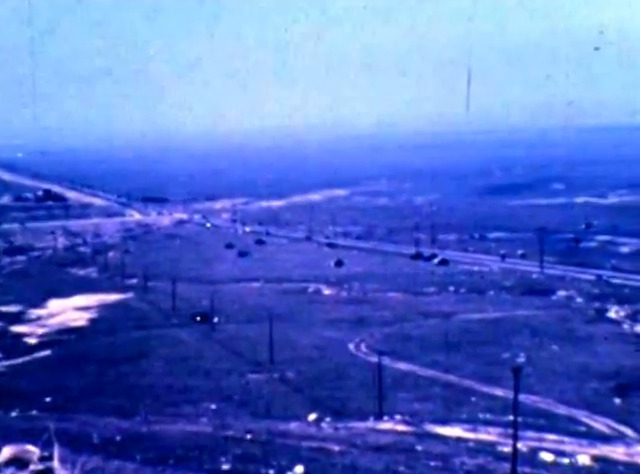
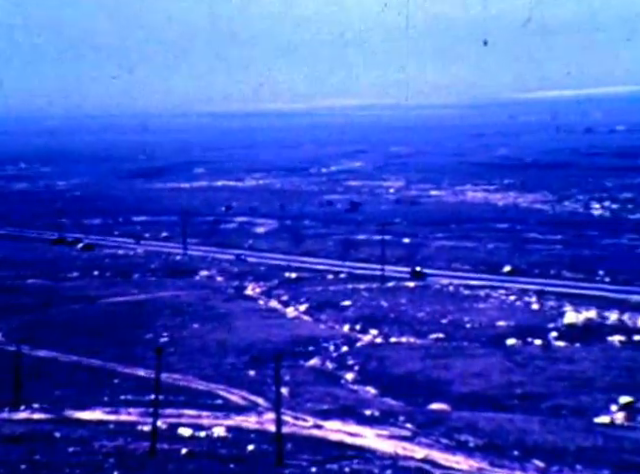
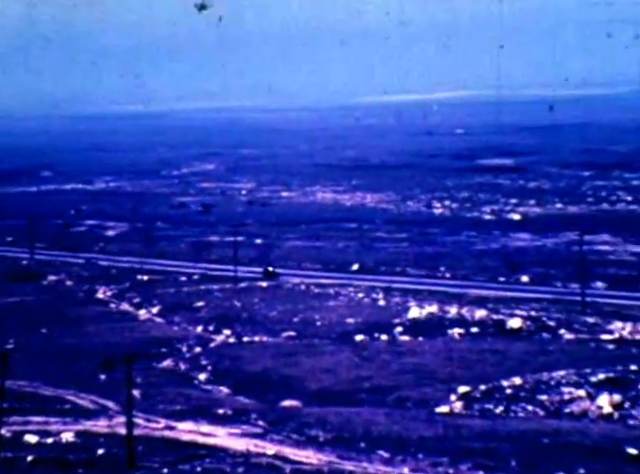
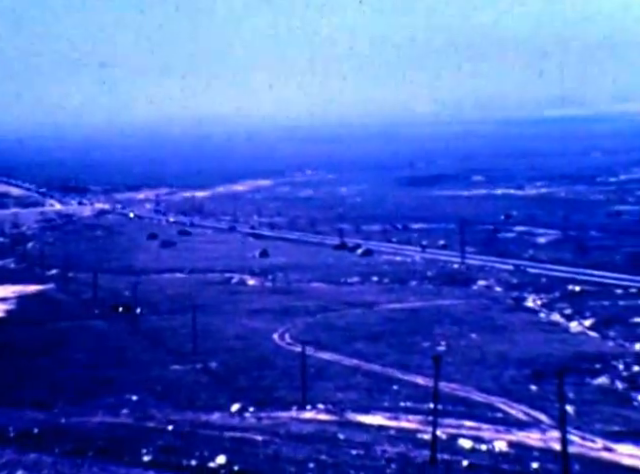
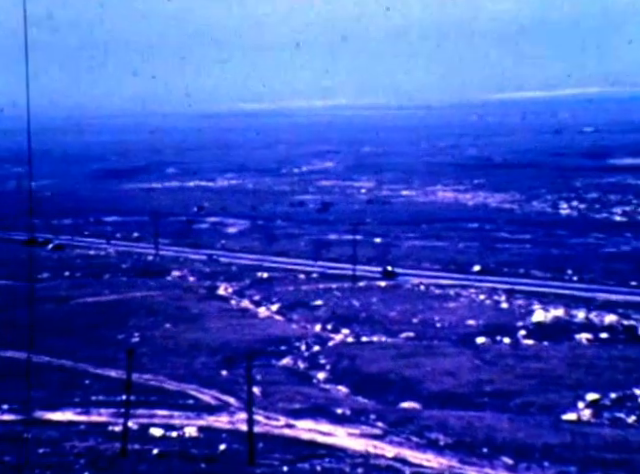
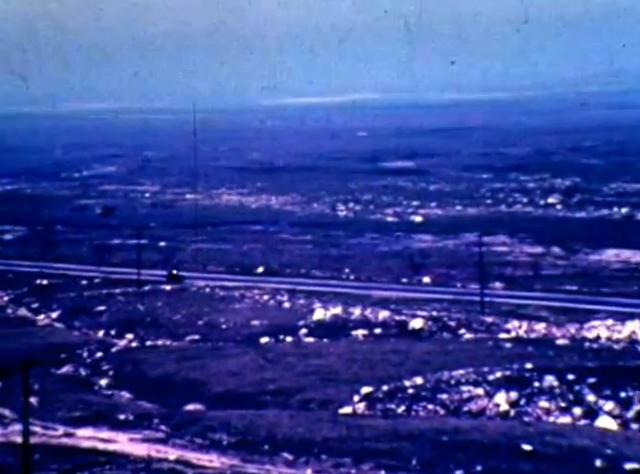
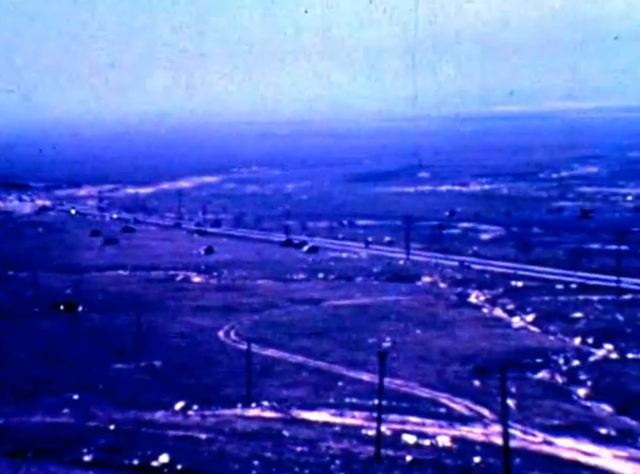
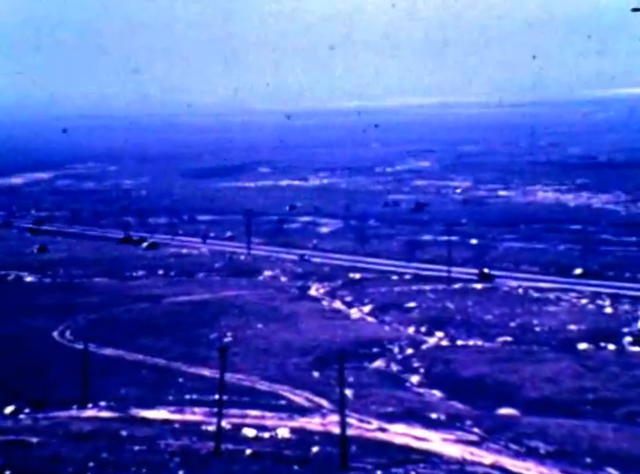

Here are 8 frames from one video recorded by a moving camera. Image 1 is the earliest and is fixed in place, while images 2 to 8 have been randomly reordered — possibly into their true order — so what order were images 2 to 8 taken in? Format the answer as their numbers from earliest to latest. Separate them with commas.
4, 7, 8, 2, 5, 3, 6
